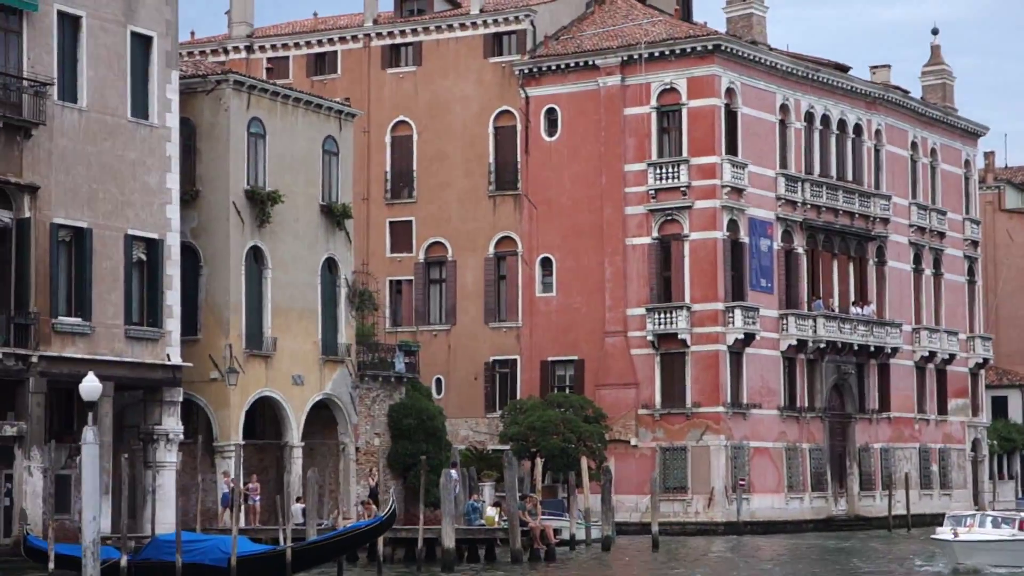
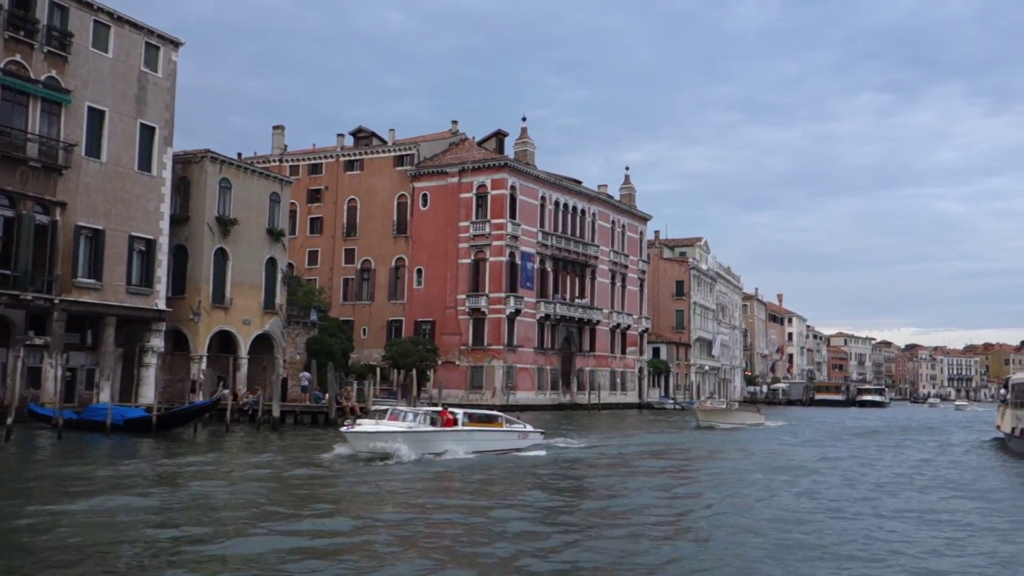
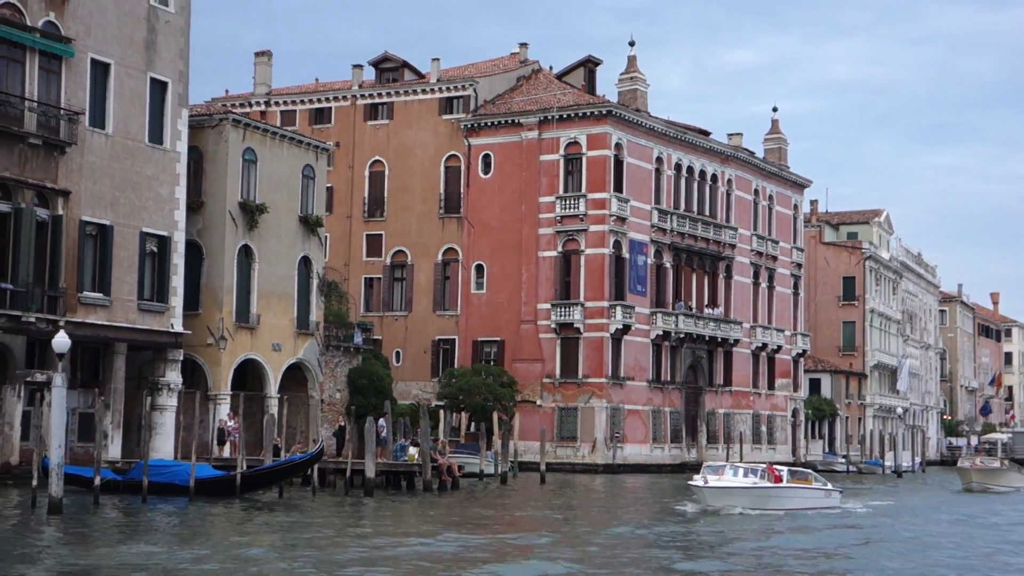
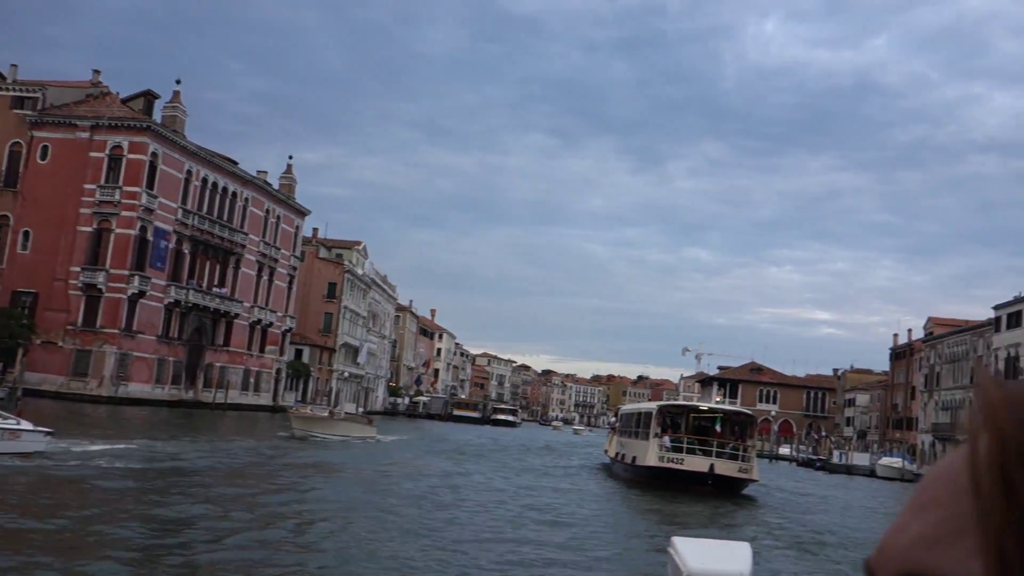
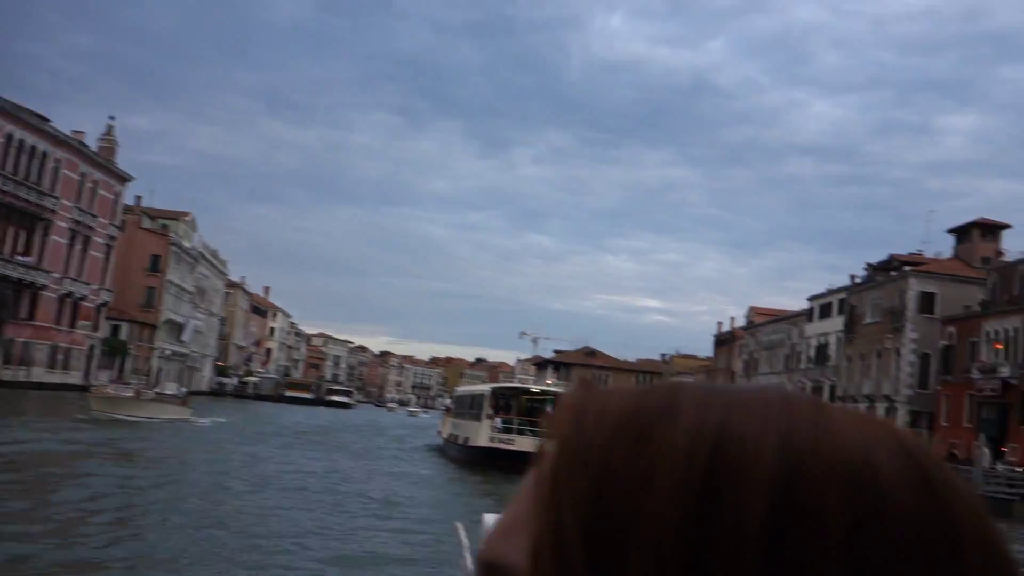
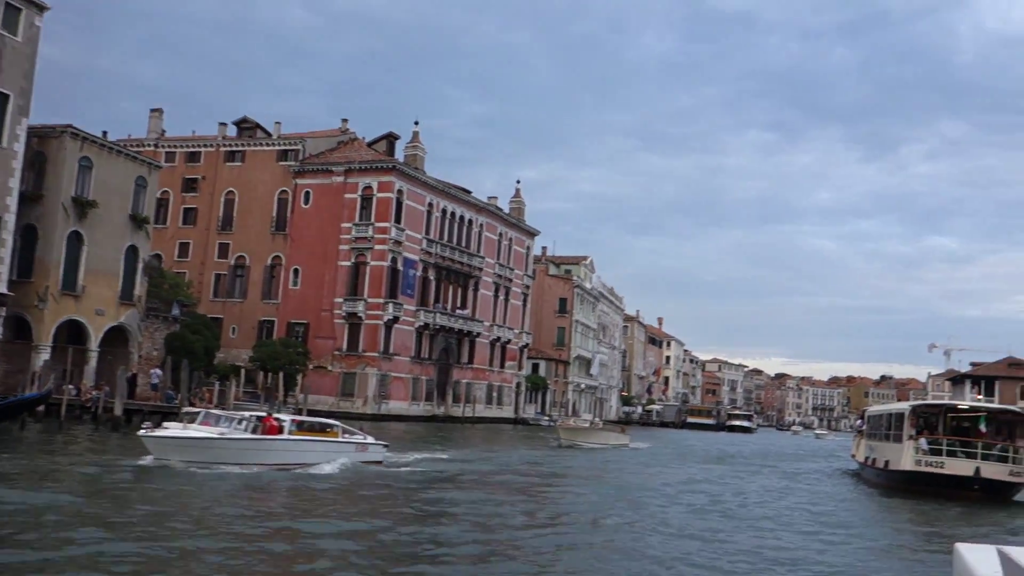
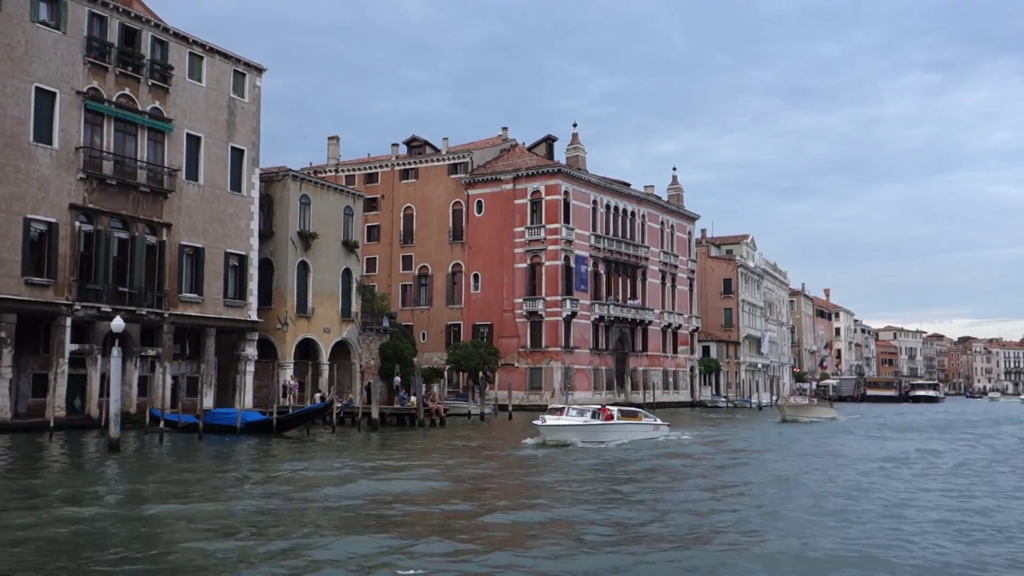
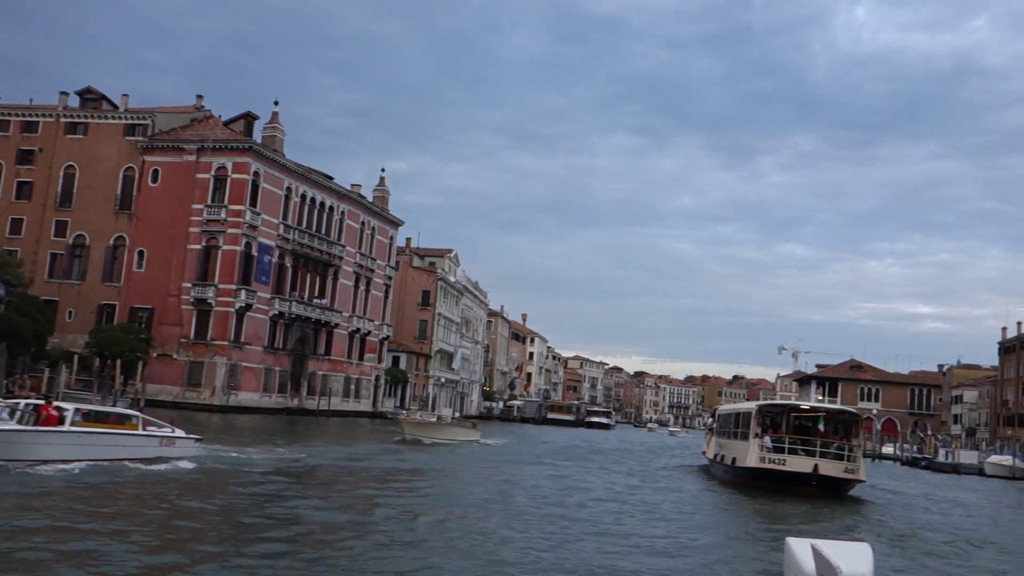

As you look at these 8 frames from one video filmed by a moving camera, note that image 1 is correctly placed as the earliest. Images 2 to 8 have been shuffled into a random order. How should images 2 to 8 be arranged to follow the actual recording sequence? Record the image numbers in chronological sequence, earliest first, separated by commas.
3, 7, 2, 6, 8, 4, 5
